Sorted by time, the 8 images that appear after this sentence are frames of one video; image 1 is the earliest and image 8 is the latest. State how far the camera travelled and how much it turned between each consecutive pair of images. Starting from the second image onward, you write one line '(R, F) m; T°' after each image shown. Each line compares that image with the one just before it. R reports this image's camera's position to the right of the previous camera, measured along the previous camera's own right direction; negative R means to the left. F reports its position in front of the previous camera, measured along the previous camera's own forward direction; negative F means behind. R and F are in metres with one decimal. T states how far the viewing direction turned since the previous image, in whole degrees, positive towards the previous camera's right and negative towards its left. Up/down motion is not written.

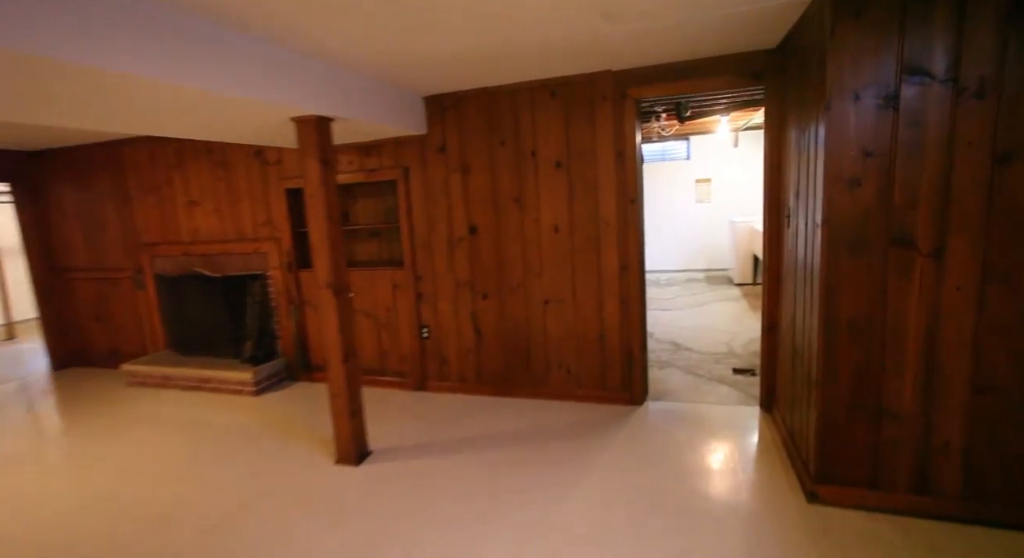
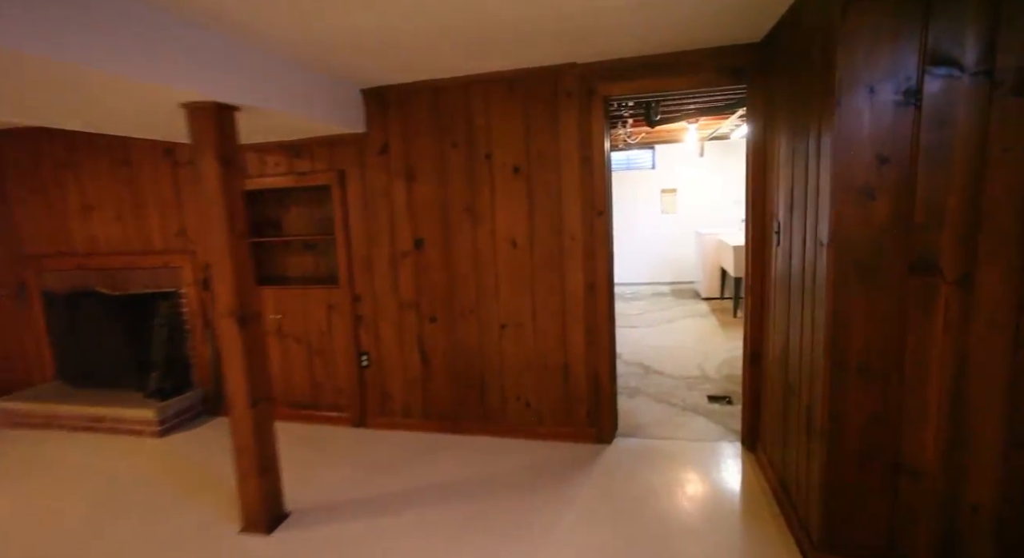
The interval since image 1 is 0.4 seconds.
(+0.1, +0.4) m; +4°
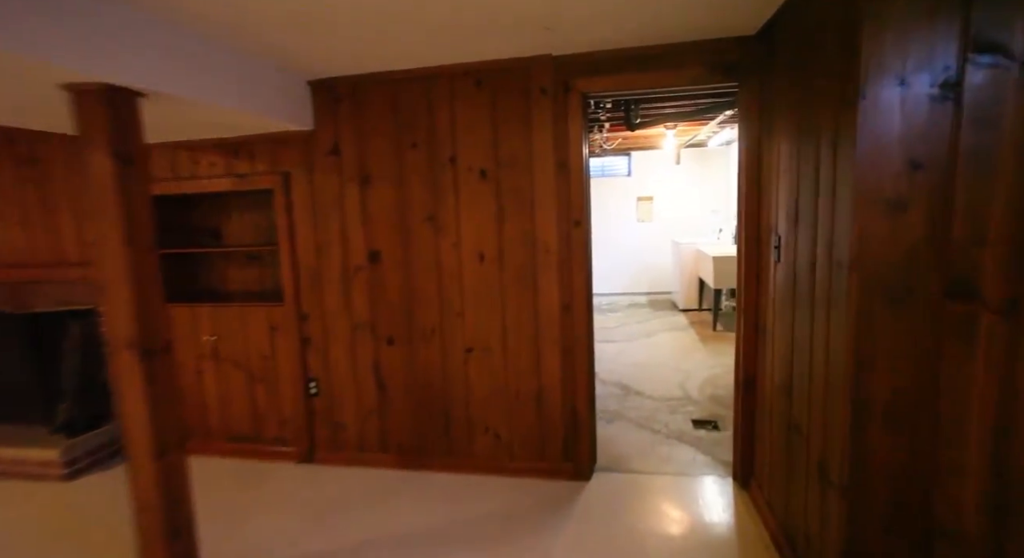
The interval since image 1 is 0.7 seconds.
(0.0, +0.3) m; +3°
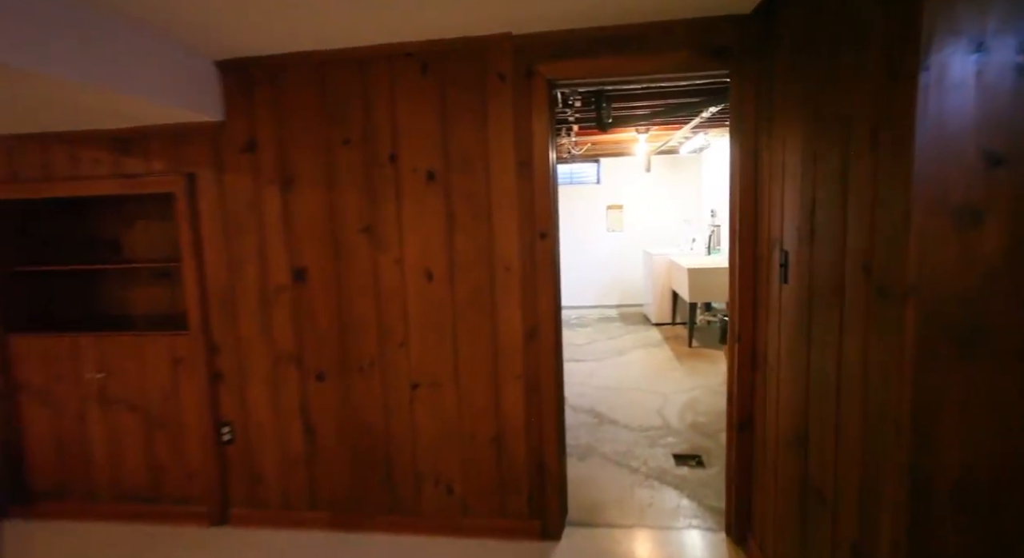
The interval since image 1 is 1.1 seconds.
(+0.1, +0.4) m; +4°
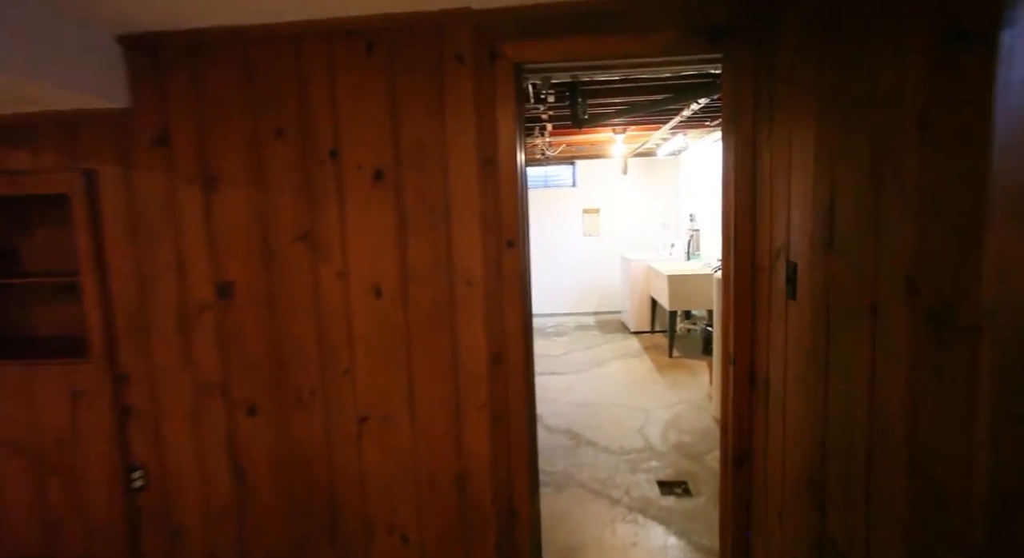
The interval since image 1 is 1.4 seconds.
(+0.1, +0.3) m; +3°
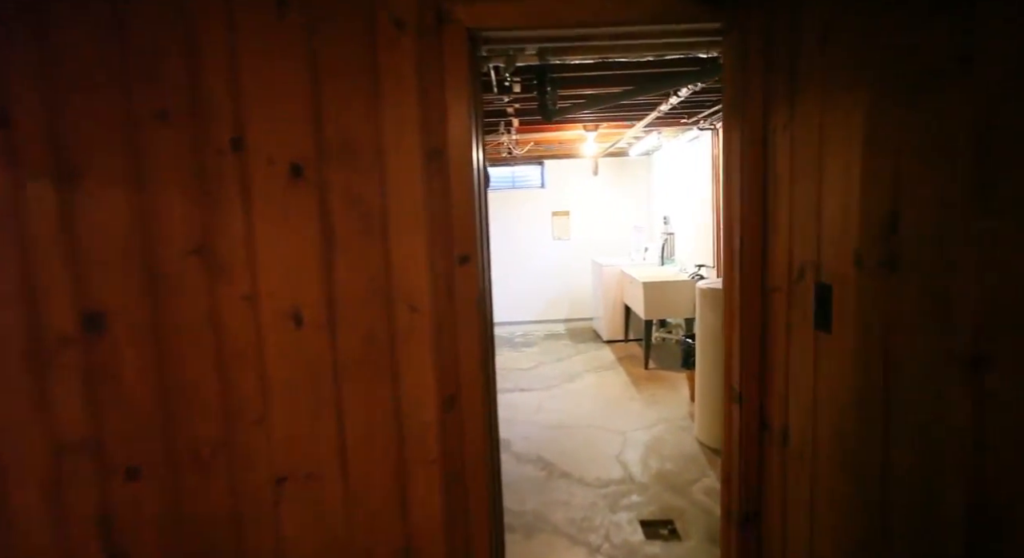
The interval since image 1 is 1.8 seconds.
(0.0, +0.4) m; +4°
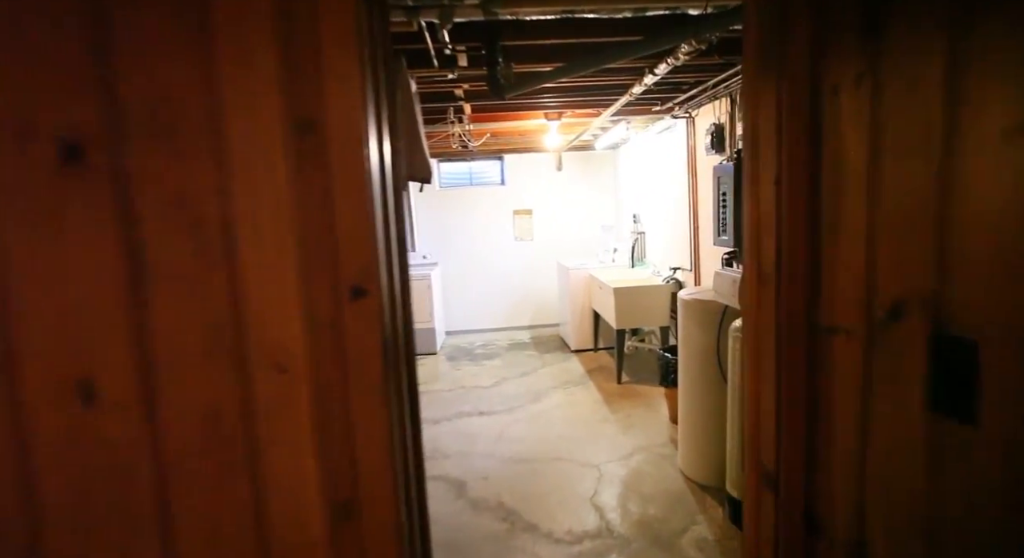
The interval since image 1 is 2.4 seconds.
(+0.1, +0.5) m; +4°
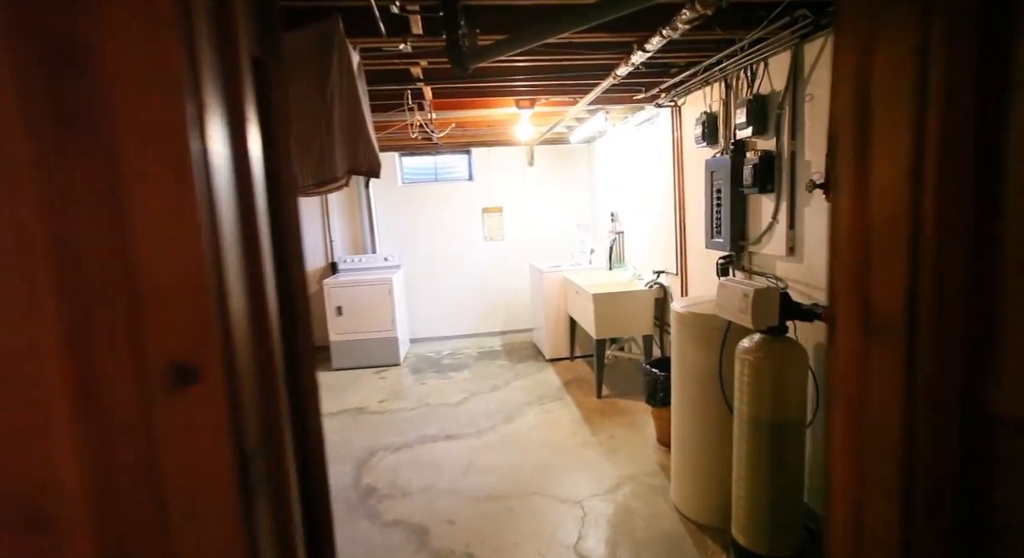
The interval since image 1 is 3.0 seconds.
(0.0, +0.4) m; +3°
